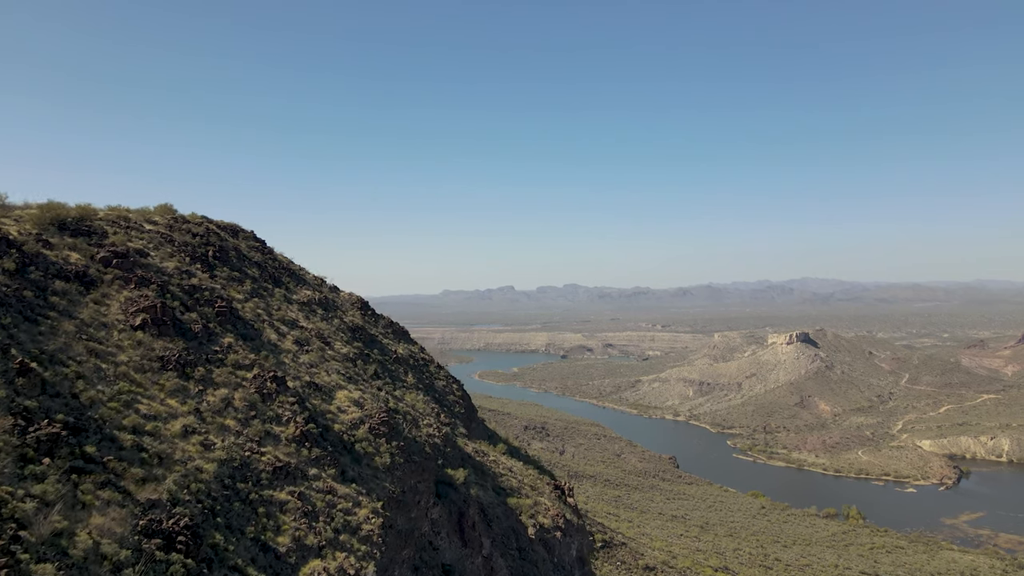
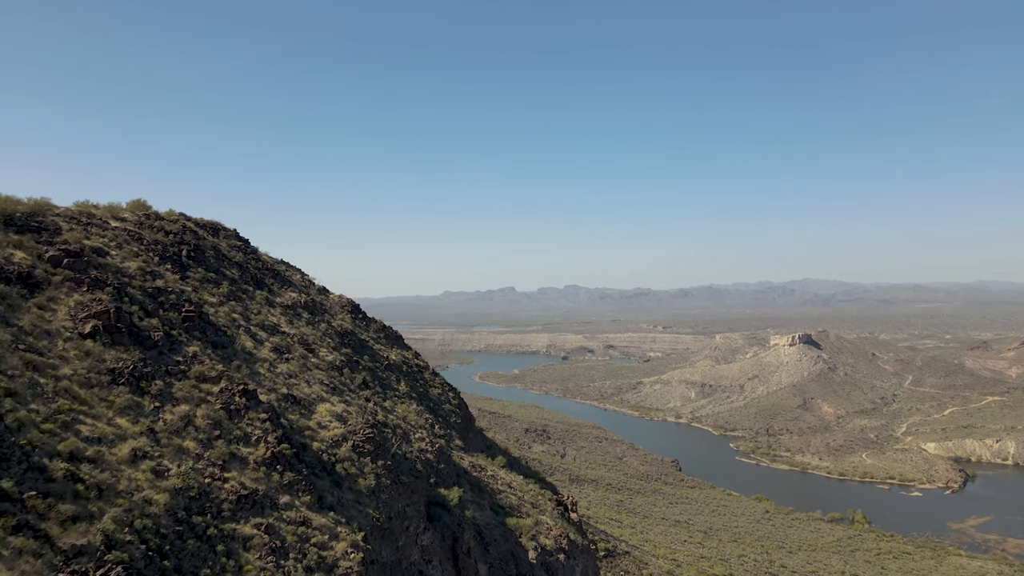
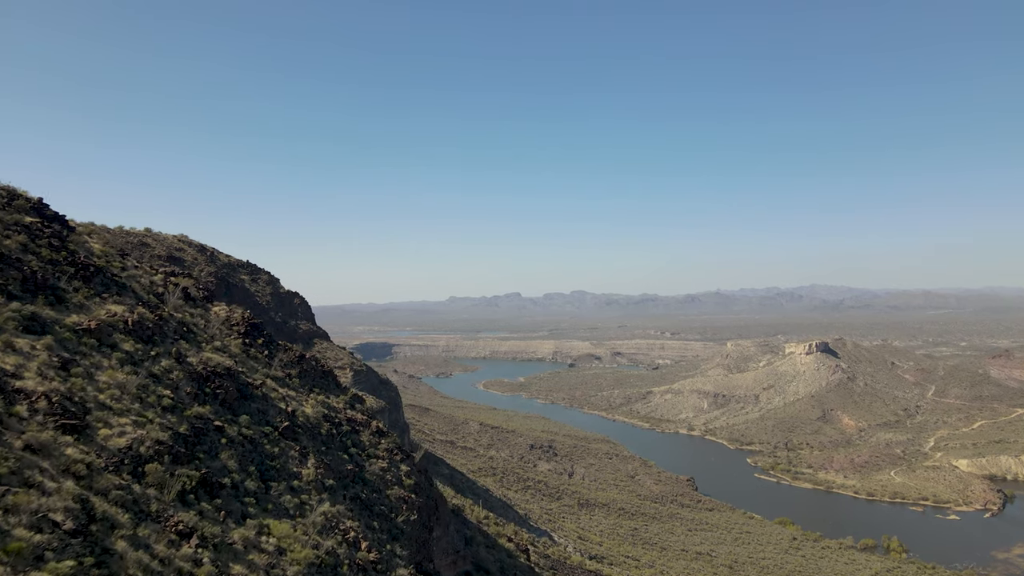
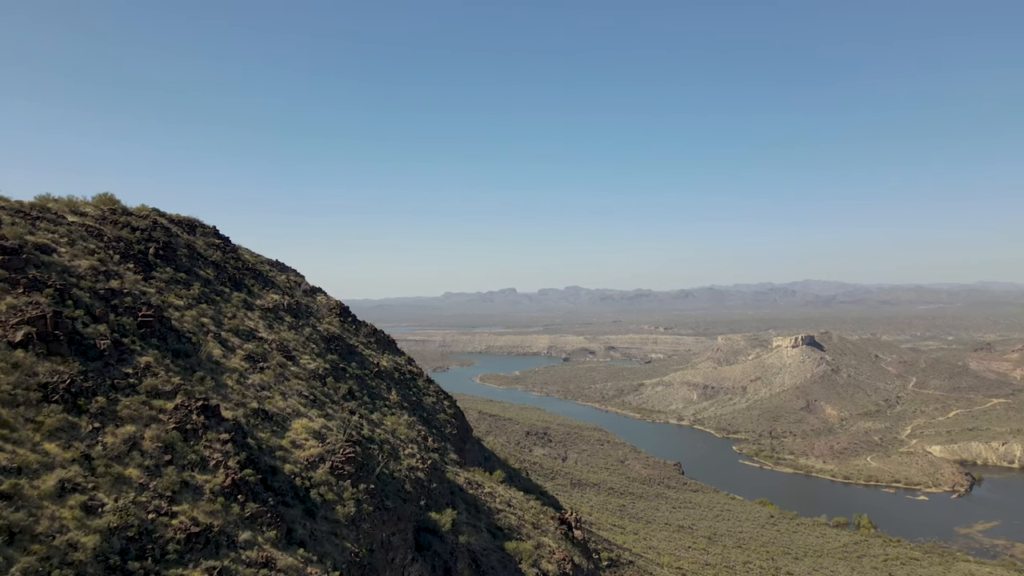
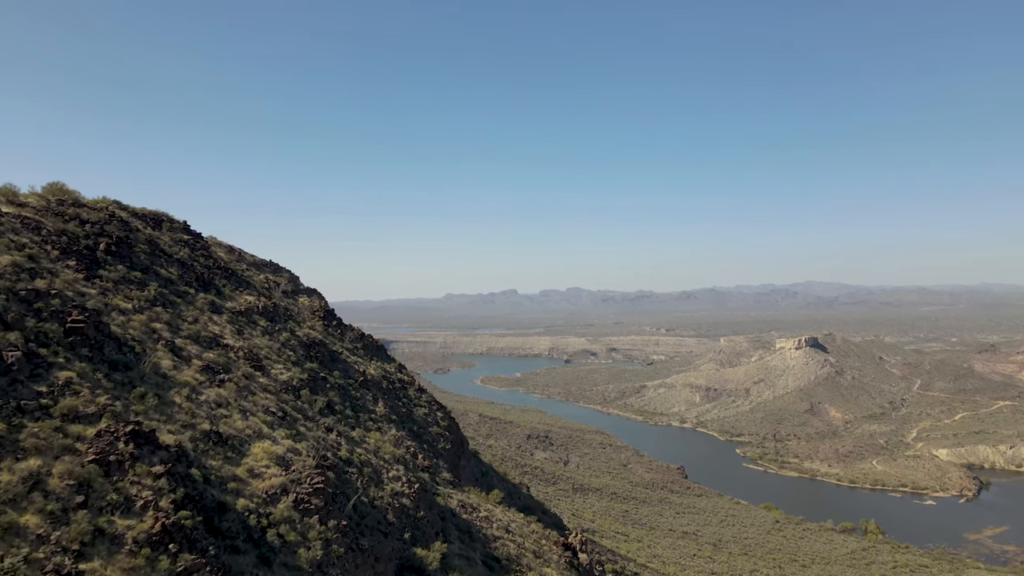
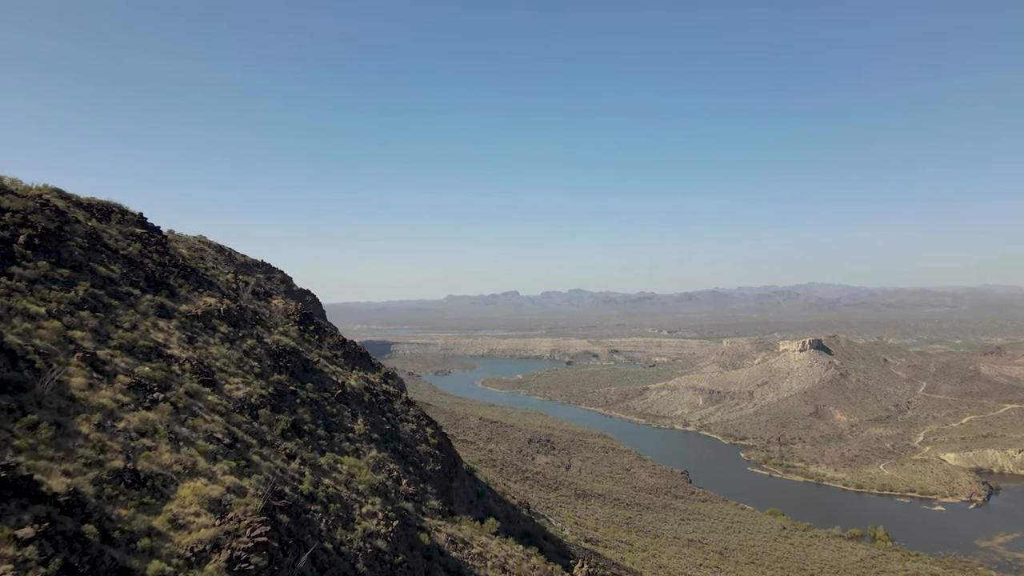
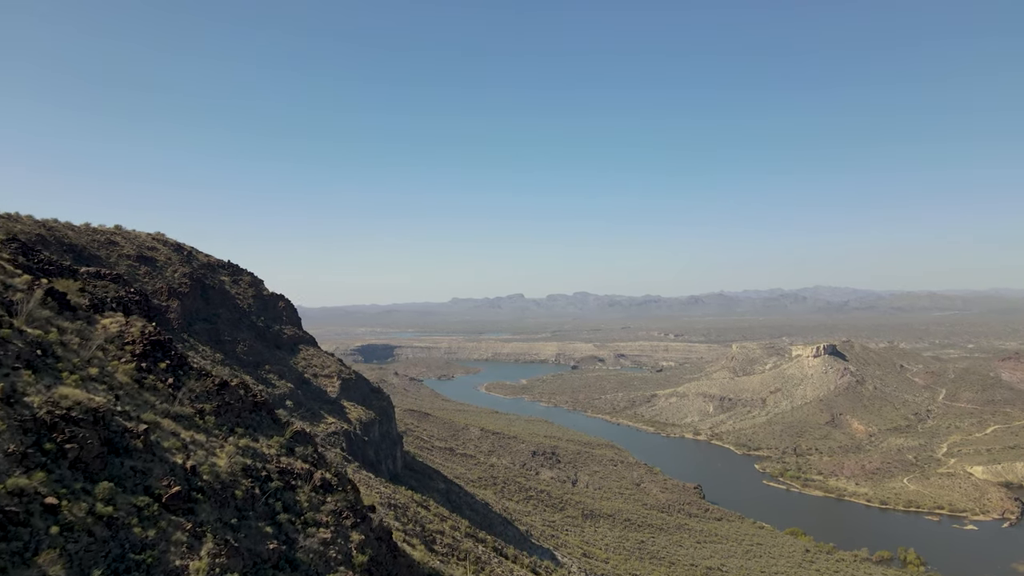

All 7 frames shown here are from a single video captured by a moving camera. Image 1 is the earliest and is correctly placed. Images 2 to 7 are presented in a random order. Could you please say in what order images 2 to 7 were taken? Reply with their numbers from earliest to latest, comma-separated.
2, 4, 5, 6, 3, 7
